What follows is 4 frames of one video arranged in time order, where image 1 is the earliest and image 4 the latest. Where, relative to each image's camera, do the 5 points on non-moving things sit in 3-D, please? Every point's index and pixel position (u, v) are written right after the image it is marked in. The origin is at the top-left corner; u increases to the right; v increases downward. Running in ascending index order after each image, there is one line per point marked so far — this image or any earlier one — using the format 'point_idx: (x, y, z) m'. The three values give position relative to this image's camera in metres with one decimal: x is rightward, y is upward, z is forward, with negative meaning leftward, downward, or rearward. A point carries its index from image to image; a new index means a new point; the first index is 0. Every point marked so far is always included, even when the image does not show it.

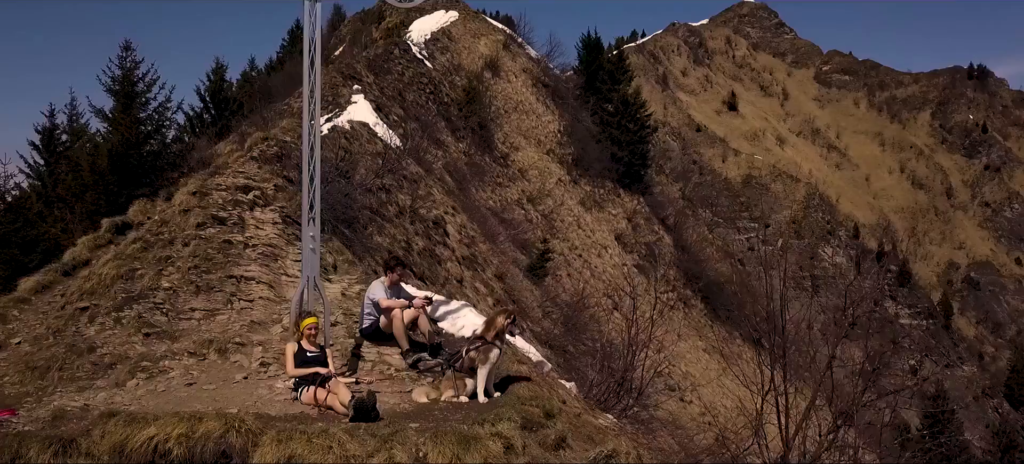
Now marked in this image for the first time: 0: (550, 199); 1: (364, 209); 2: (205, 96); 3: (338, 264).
0: (+1.1, +1.0, +19.3) m
1: (-2.7, +0.4, +11.6) m
2: (-9.2, +4.1, +19.6) m
3: (-2.7, -0.5, +9.9) m
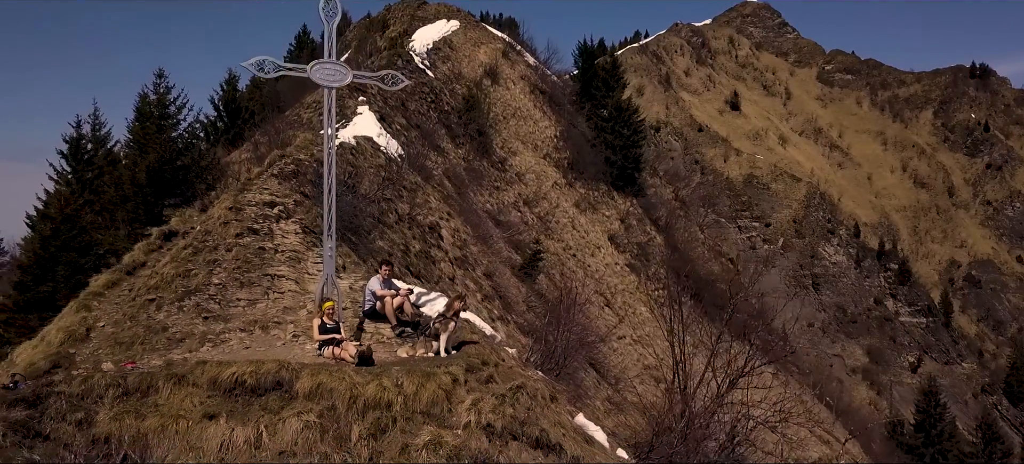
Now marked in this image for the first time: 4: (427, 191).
0: (+1.1, +0.9, +20.3) m
1: (-2.8, +0.3, +12.7) m
2: (-9.3, +4.0, +20.7) m
3: (-2.8, -0.5, +11.0) m
4: (-2.1, +1.0, +15.6) m
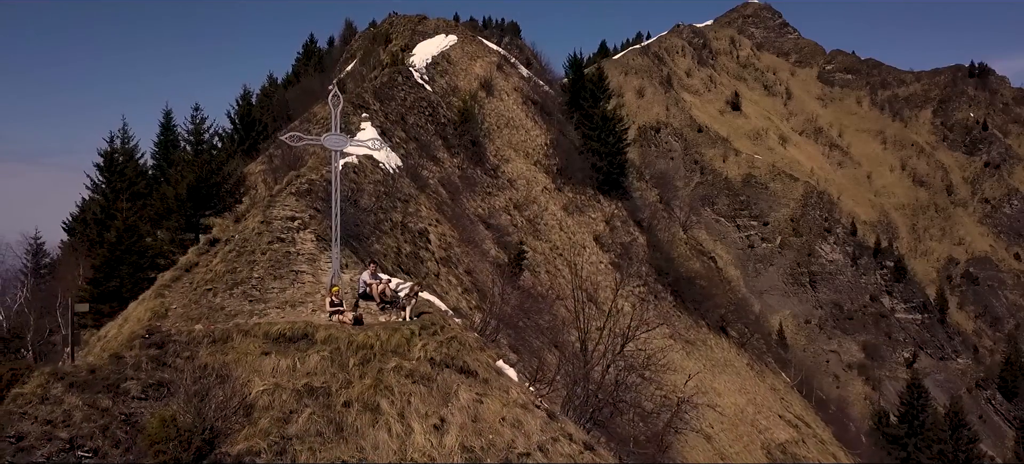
0: (+0.8, +0.9, +22.1) m
1: (-3.2, +0.2, +14.5) m
2: (-9.6, +3.9, +22.5) m
3: (-3.2, -0.6, +12.8) m
4: (-2.4, +0.9, +17.4) m
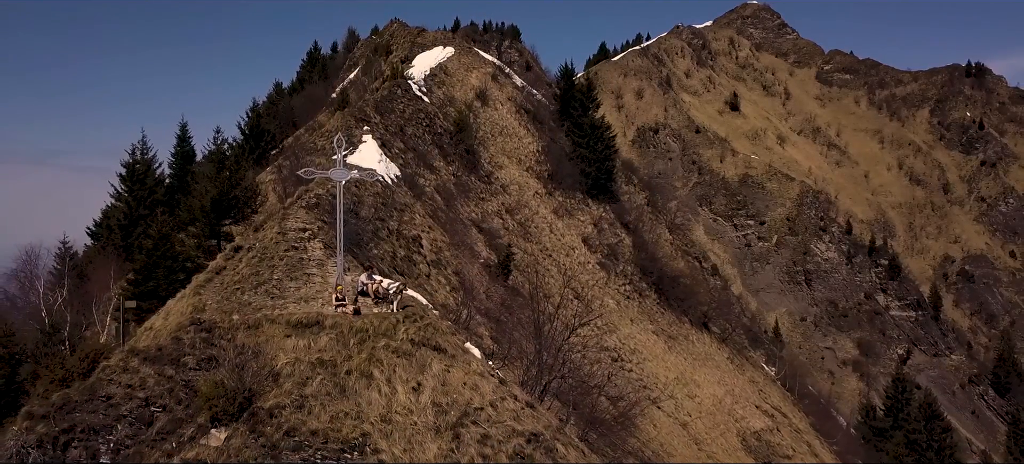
0: (+0.5, +0.8, +23.5) m
1: (-3.5, +0.1, +15.9) m
2: (-9.9, +3.8, +24.1) m
3: (-3.5, -0.7, +14.2) m
4: (-2.7, +0.8, +18.8) m
